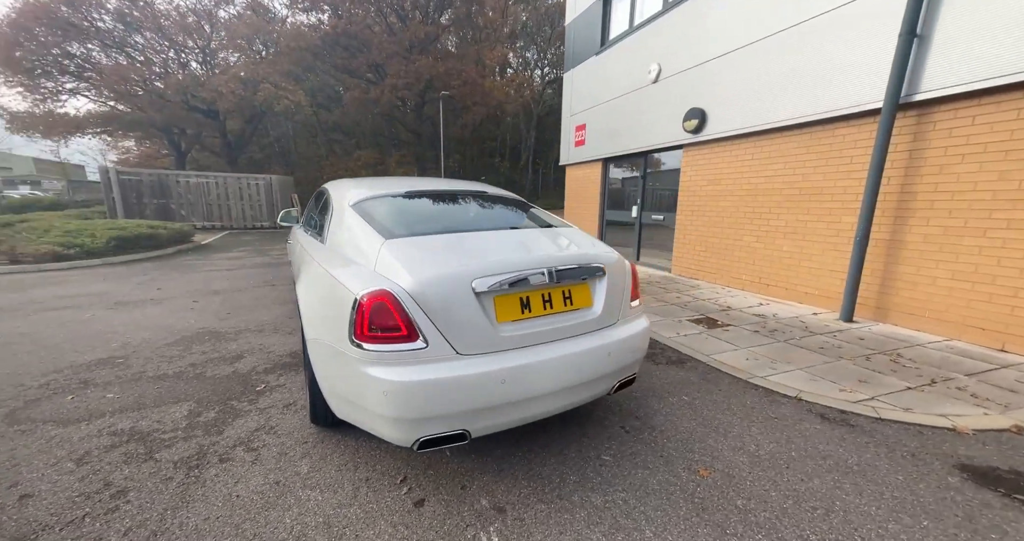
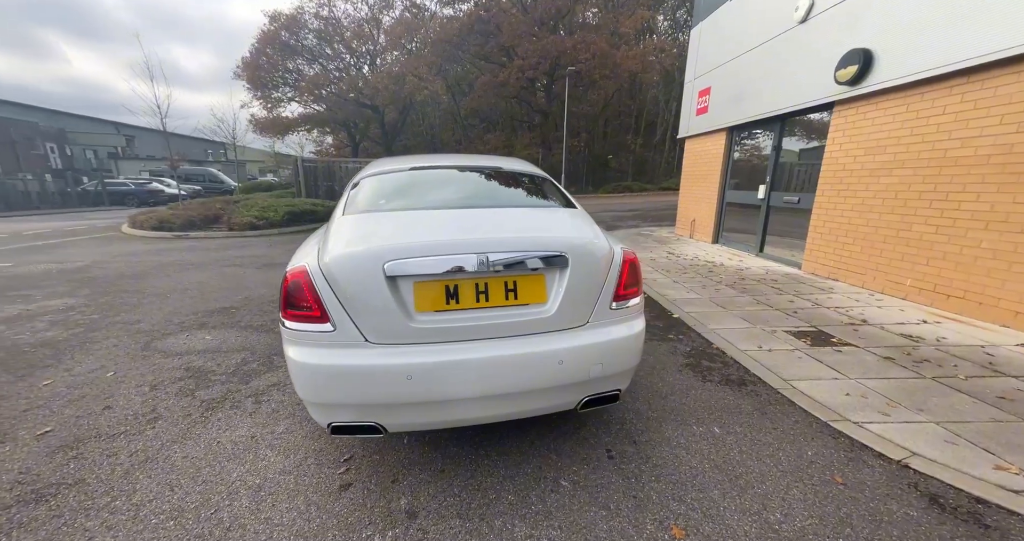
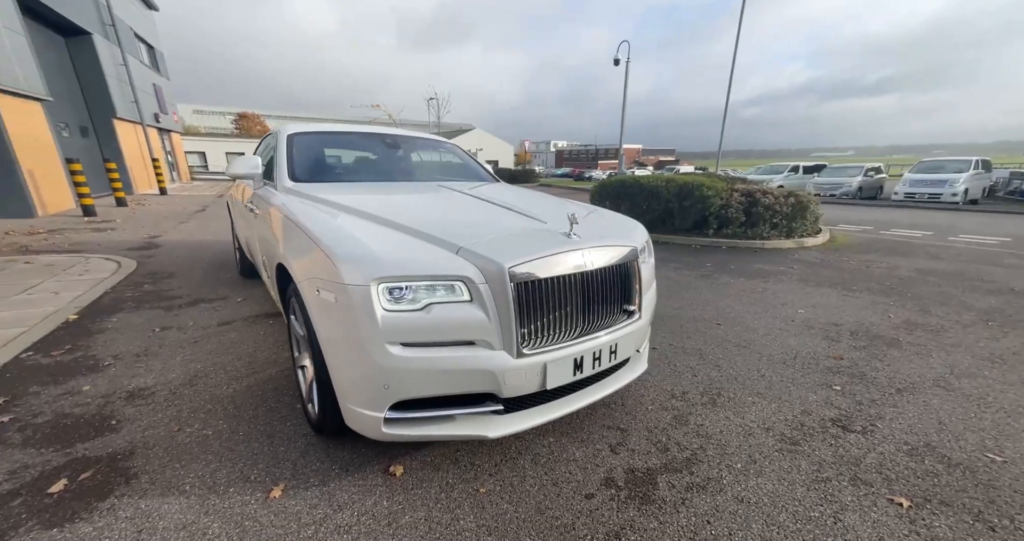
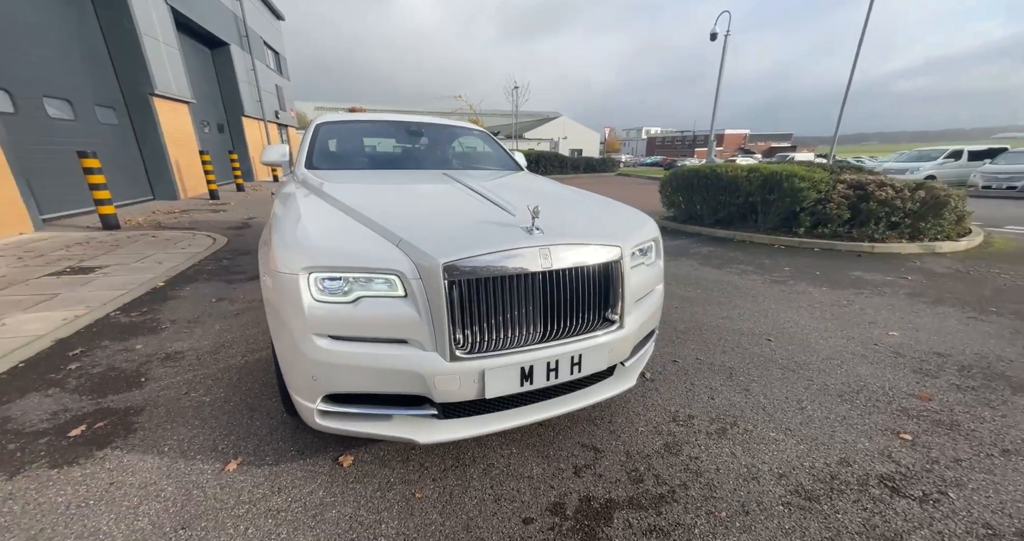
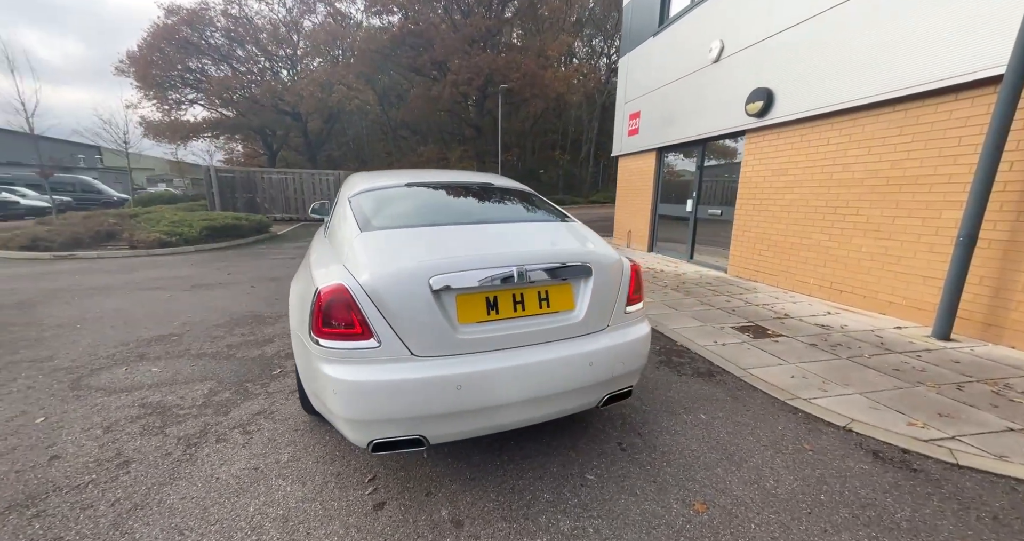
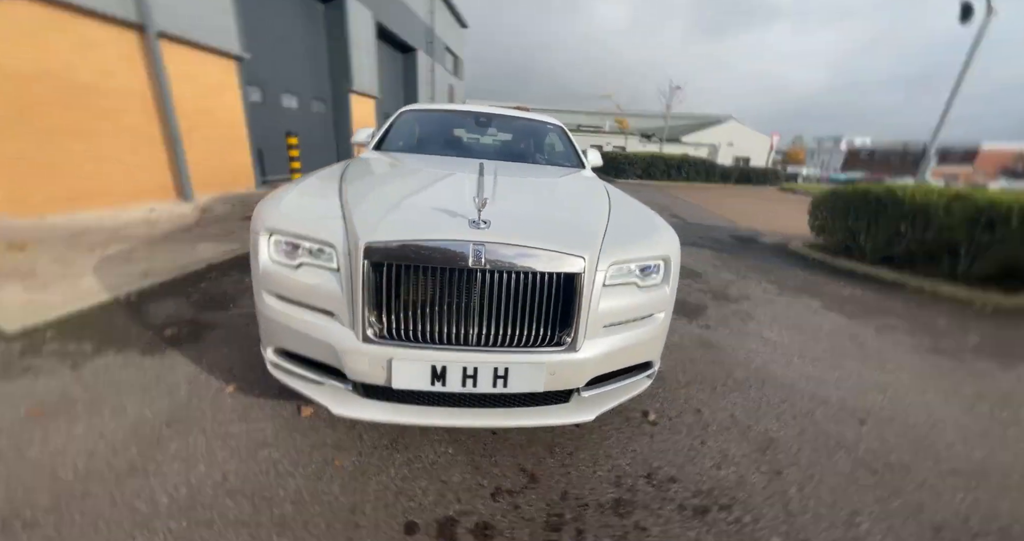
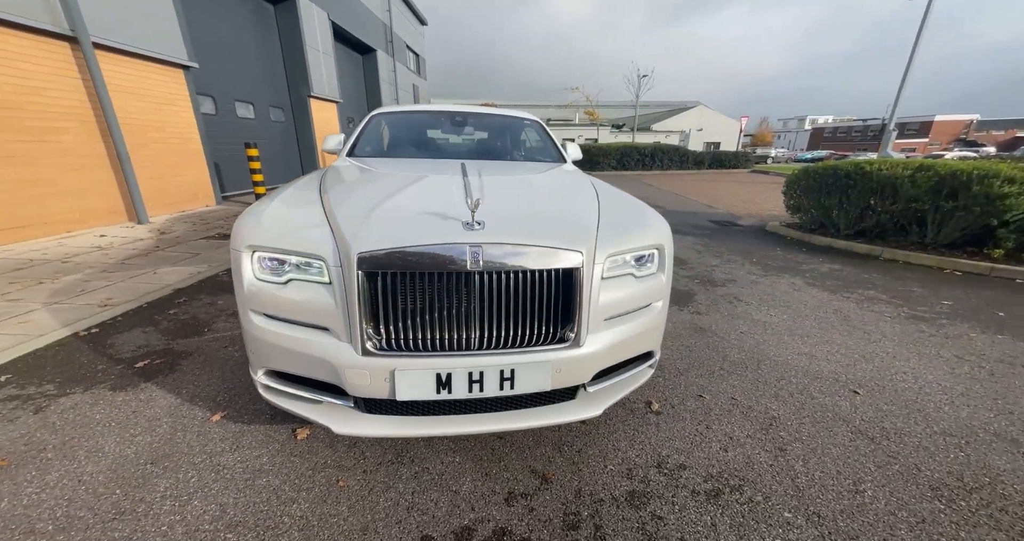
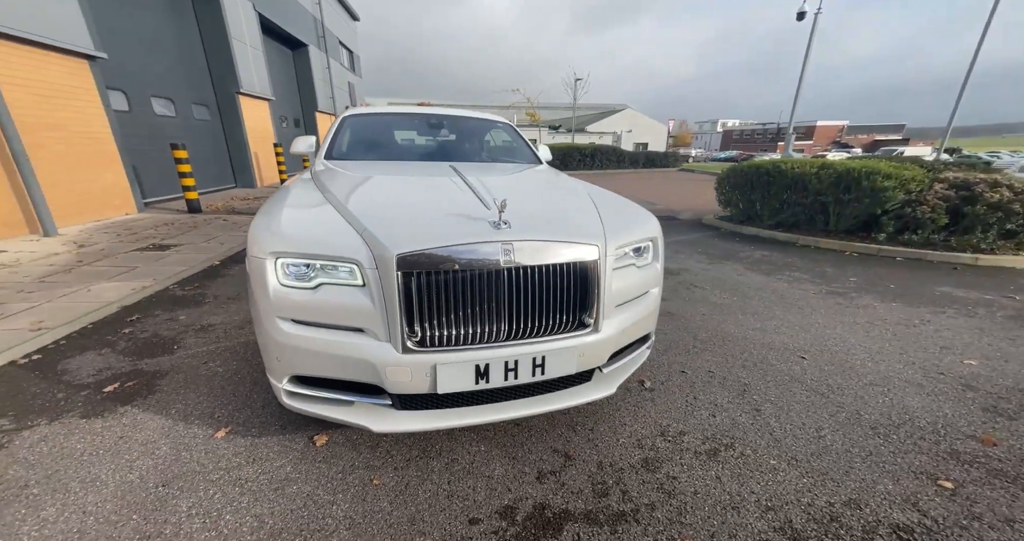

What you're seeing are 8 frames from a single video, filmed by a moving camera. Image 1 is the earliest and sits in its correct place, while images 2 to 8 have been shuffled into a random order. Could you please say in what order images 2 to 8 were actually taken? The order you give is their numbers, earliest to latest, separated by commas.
5, 2, 3, 4, 8, 7, 6
